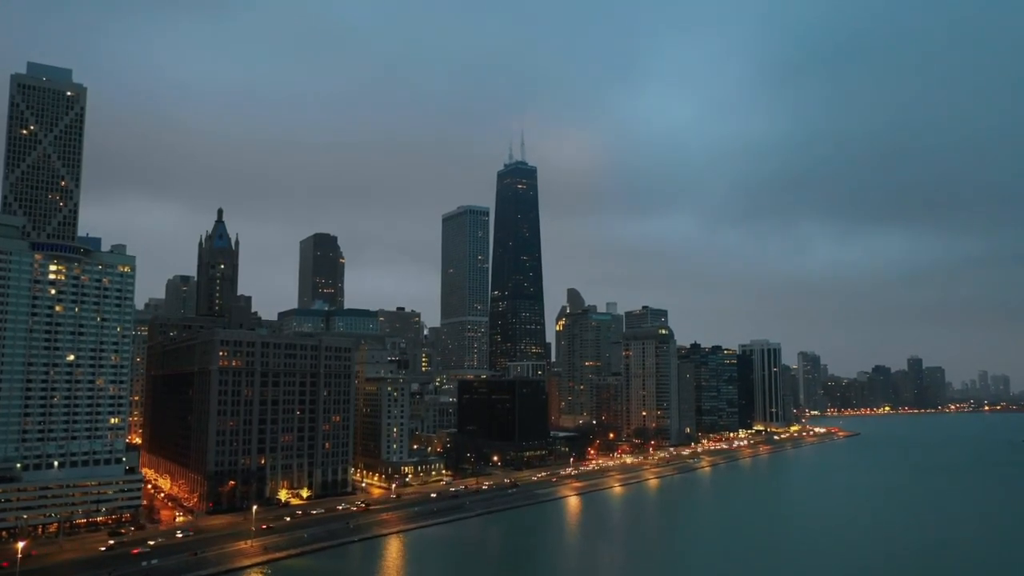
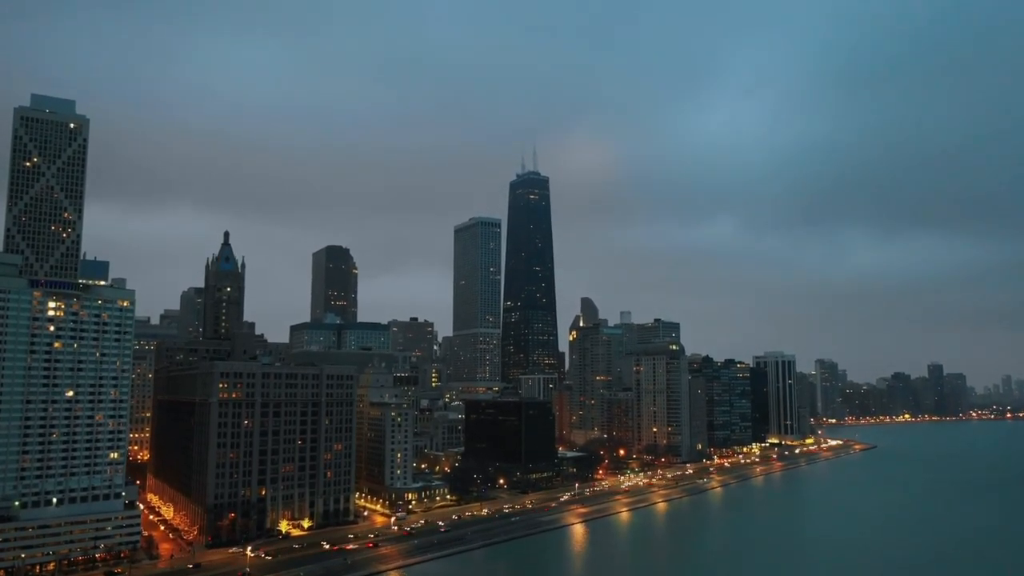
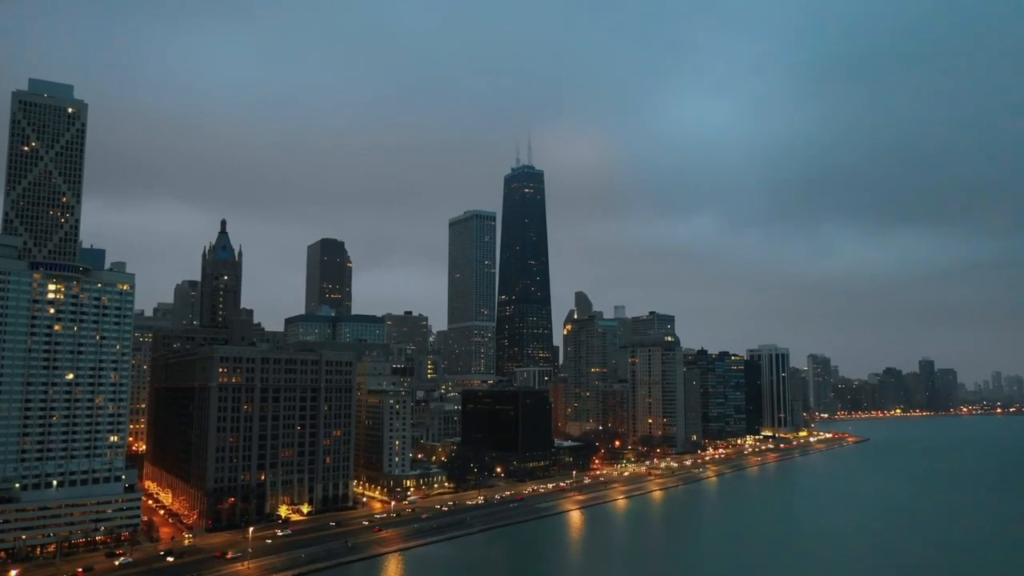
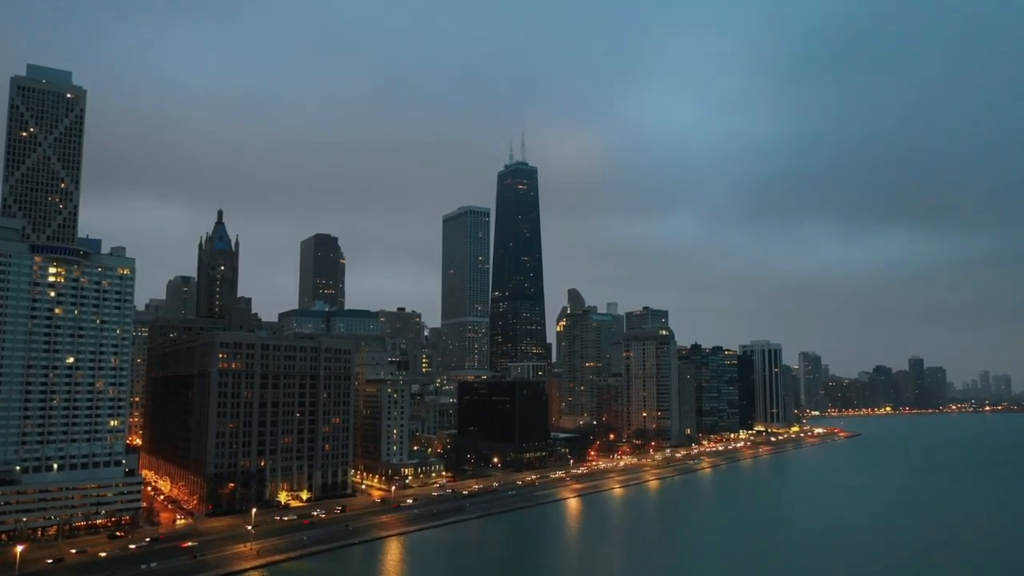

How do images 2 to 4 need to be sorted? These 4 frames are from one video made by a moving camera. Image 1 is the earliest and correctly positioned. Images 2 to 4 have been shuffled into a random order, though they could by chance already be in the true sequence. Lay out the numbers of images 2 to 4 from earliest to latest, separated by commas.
4, 3, 2
